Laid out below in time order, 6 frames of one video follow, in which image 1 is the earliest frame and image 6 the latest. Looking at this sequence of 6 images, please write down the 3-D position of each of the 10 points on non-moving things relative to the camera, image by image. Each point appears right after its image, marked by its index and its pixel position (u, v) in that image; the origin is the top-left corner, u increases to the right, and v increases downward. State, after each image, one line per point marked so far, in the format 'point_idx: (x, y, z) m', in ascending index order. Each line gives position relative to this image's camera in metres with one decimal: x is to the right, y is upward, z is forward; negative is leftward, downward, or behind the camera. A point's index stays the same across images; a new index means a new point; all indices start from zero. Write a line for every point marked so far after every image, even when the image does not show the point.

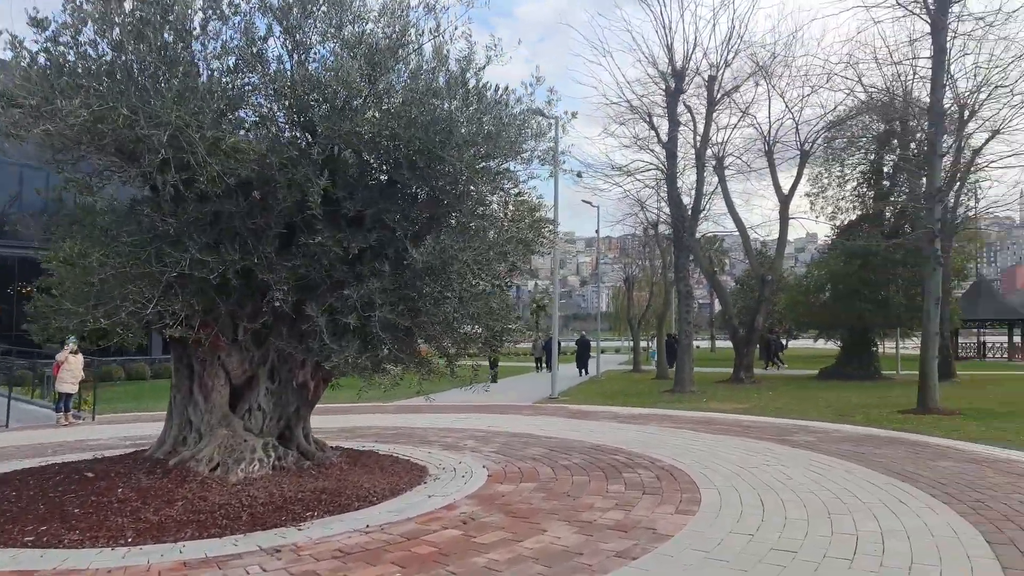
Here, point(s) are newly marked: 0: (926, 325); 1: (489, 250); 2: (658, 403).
0: (+7.7, -0.7, +14.6) m
1: (-0.2, +0.4, +8.0) m
2: (+3.4, -2.7, +17.9) m
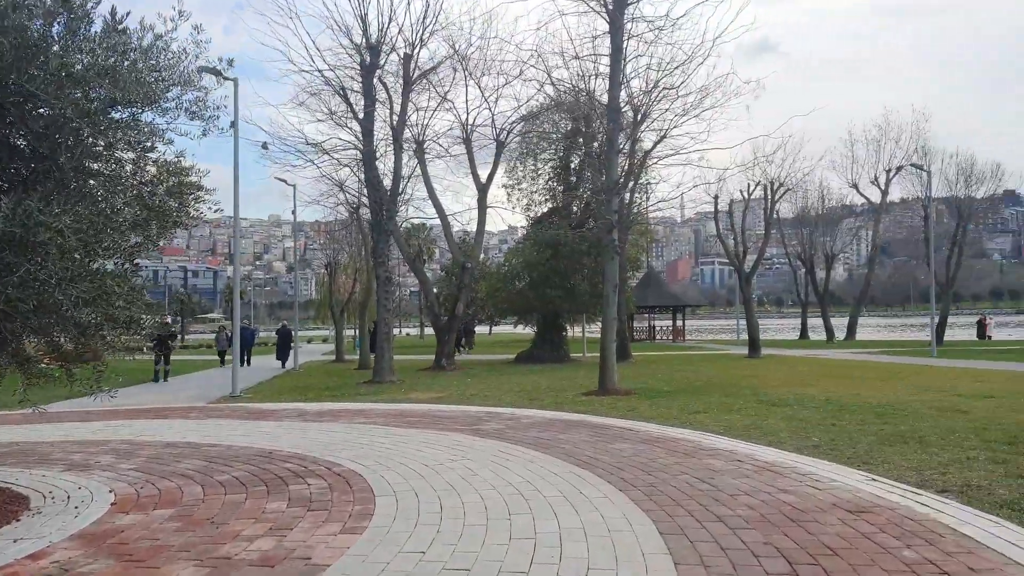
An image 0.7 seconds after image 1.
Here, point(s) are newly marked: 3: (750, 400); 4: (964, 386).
0: (+1.8, -0.4, +15.2) m
1: (-3.2, +0.6, +6.2) m
2: (-3.5, -2.3, +16.8) m
3: (+4.0, -1.9, +13.1) m
4: (+8.2, -1.8, +14.1) m
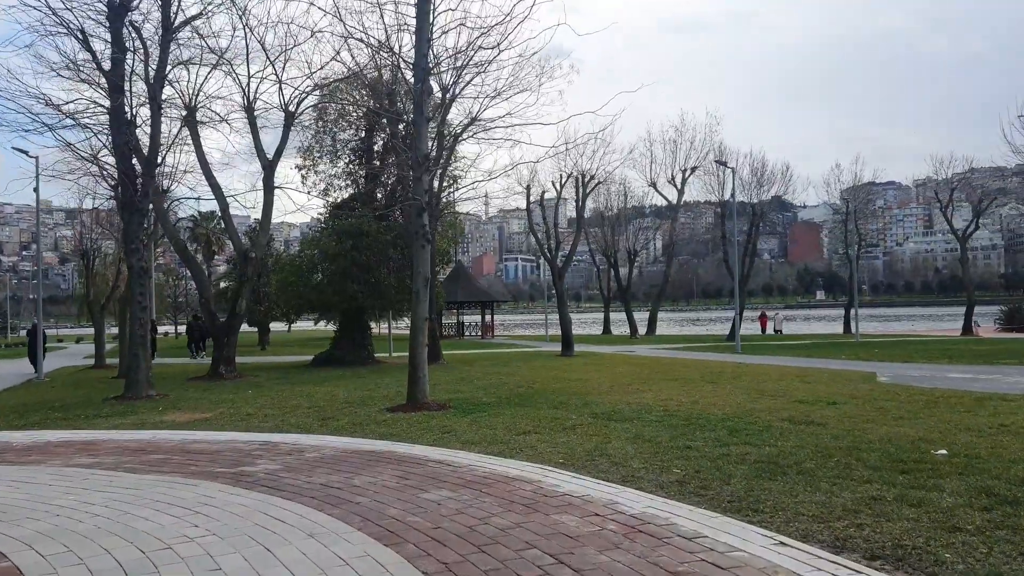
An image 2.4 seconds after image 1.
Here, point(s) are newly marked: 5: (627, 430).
0: (-1.6, -0.3, +12.8) m
1: (-4.3, +0.6, +2.7) m
2: (-7.1, -2.2, +13.0) m
3: (+1.0, -1.8, +11.2) m
4: (+4.9, -1.7, +13.2) m
5: (+1.5, -1.8, +9.8) m
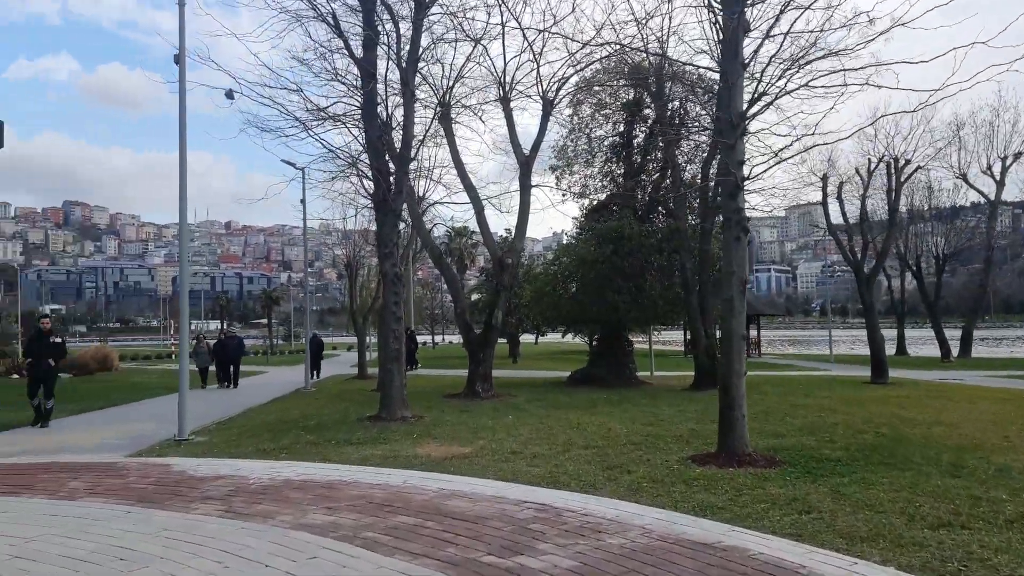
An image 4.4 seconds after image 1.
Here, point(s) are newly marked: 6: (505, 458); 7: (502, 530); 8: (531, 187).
0: (+2.6, -0.4, +9.5) m
1: (-2.9, +0.7, +0.7) m
2: (-2.6, -2.3, +11.3) m
3: (+4.7, -1.9, +7.2) m
4: (+8.9, -1.8, +7.9) m
5: (+4.7, -1.8, +5.6) m
6: (-0.1, -2.2, +10.1) m
7: (-0.1, -2.0, +6.7) m
8: (+0.5, +2.4, +18.7) m
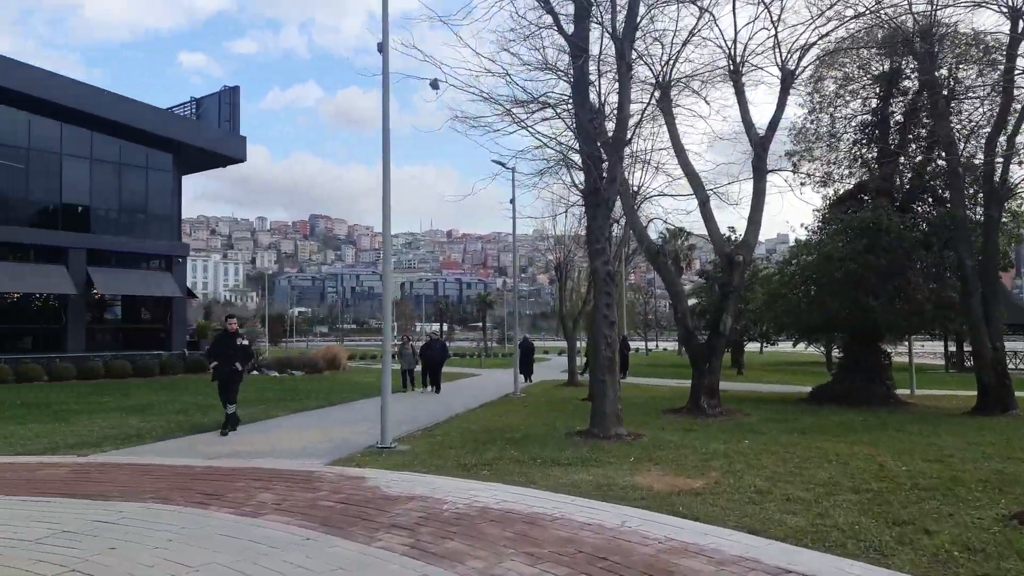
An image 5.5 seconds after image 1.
0: (+4.9, -0.4, +6.8) m
1: (-2.8, +0.8, -0.1) m
2: (+0.4, -2.3, +9.9) m
3: (+6.3, -1.8, +4.1) m
4: (+10.5, -1.7, +3.6) m
5: (+5.8, -1.8, +2.6) m
6: (+2.4, -2.2, +8.1) m
7: (+1.6, -2.0, +4.8) m
8: (+5.3, +2.4, +16.3) m
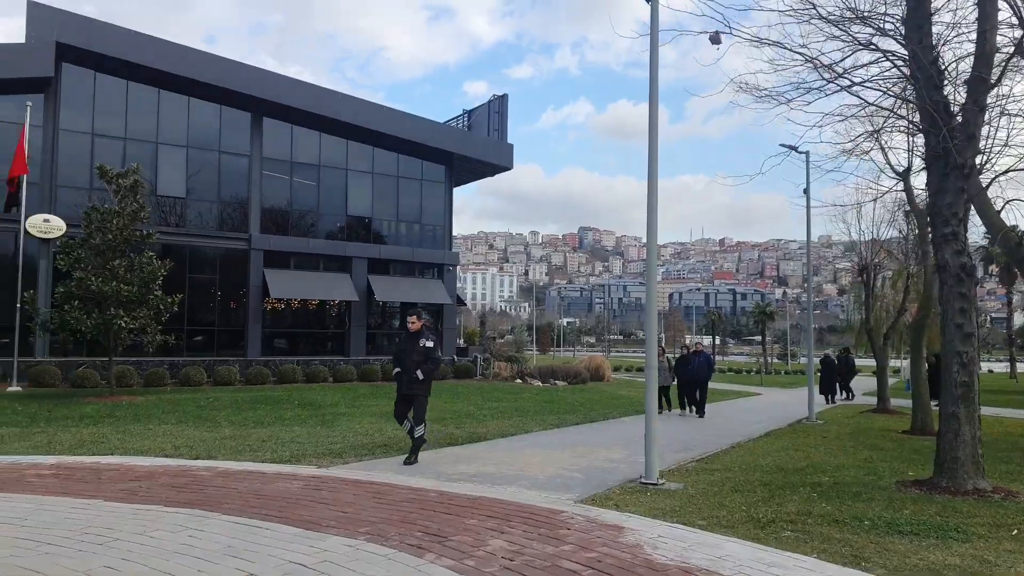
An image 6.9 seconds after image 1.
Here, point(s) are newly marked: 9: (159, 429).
0: (+6.5, -0.3, +2.7) m
1: (-3.1, +1.0, -1.2) m
2: (+3.3, -2.3, +7.1) m
3: (+6.9, -1.7, -0.4) m
4: (+10.7, -1.6, -2.2) m
5: (+6.0, -1.6, -1.6) m
6: (+4.6, -2.1, +4.7) m
7: (+2.7, -1.8, +1.9) m
8: (+10.0, +2.4, +11.5) m
9: (-5.8, -2.3, +12.8) m
